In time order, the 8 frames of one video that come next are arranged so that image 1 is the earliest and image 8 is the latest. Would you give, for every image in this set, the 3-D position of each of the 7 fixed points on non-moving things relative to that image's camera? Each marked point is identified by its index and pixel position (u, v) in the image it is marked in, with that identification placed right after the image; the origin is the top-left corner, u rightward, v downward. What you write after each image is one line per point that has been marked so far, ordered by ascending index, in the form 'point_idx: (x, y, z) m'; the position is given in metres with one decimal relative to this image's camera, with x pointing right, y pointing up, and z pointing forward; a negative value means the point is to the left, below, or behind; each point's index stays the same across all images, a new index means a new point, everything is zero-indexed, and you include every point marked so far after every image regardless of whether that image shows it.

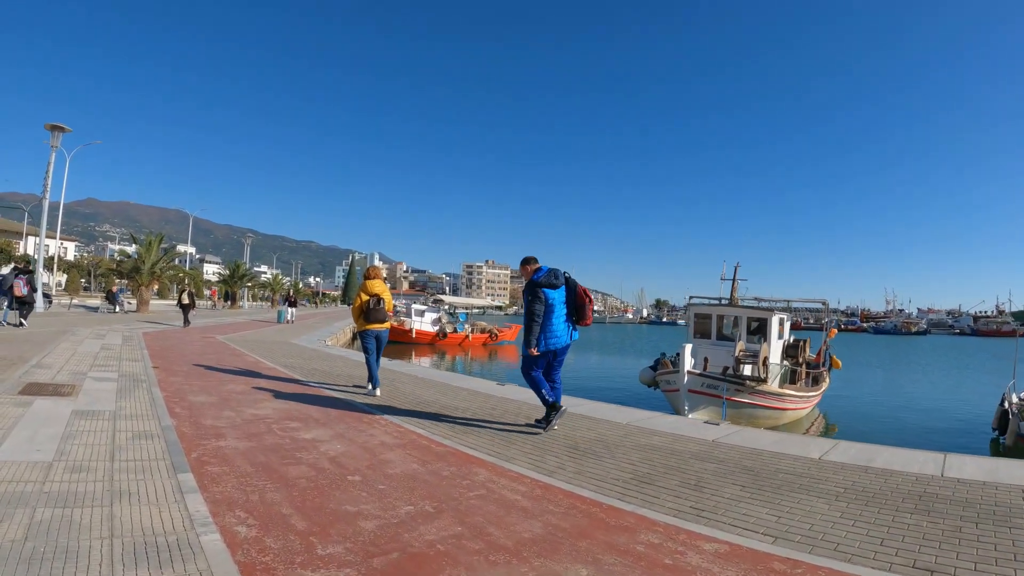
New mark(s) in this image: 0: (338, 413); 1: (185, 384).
0: (-2.4, -1.7, +7.7) m
1: (-4.8, -1.4, +8.3) m
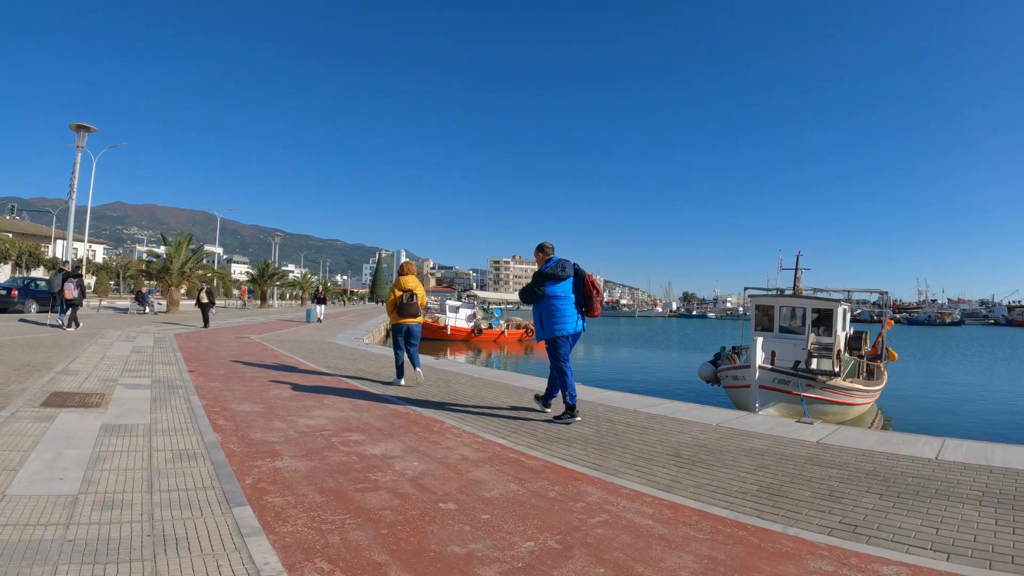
0: (-1.3, -1.6, +6.6) m
1: (-3.7, -1.3, +7.3) m
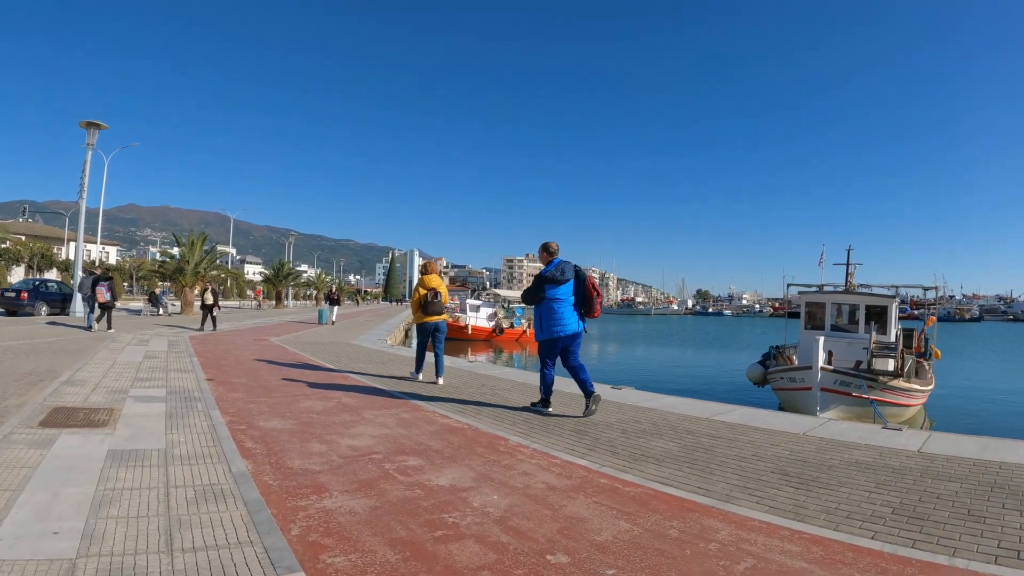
0: (-0.5, -1.5, +5.6) m
1: (-2.9, -1.3, +6.3) m
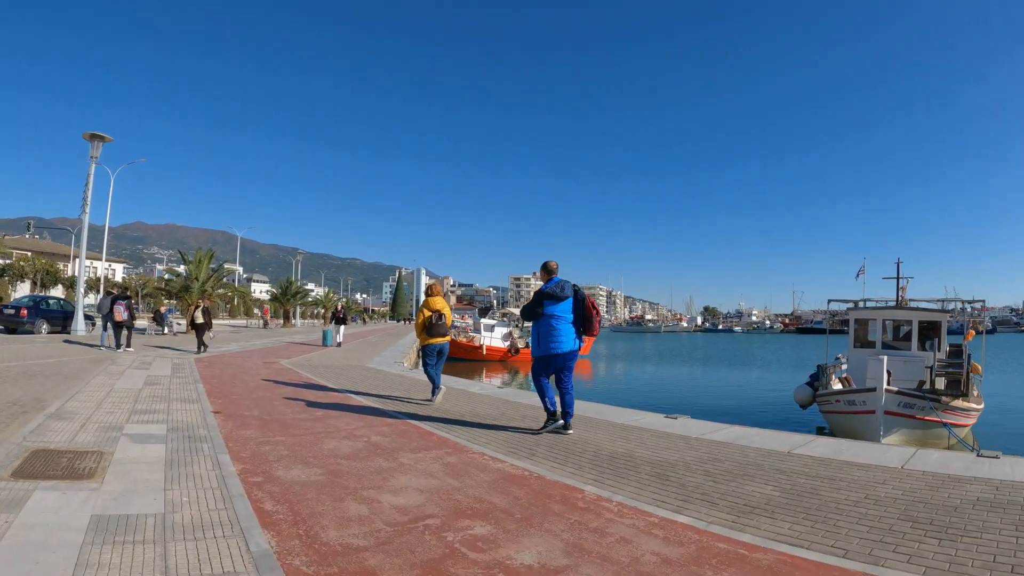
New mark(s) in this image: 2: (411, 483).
0: (+0.1, -1.6, +4.6) m
1: (-2.3, -1.5, +5.3) m
2: (-0.8, -1.5, +4.6) m
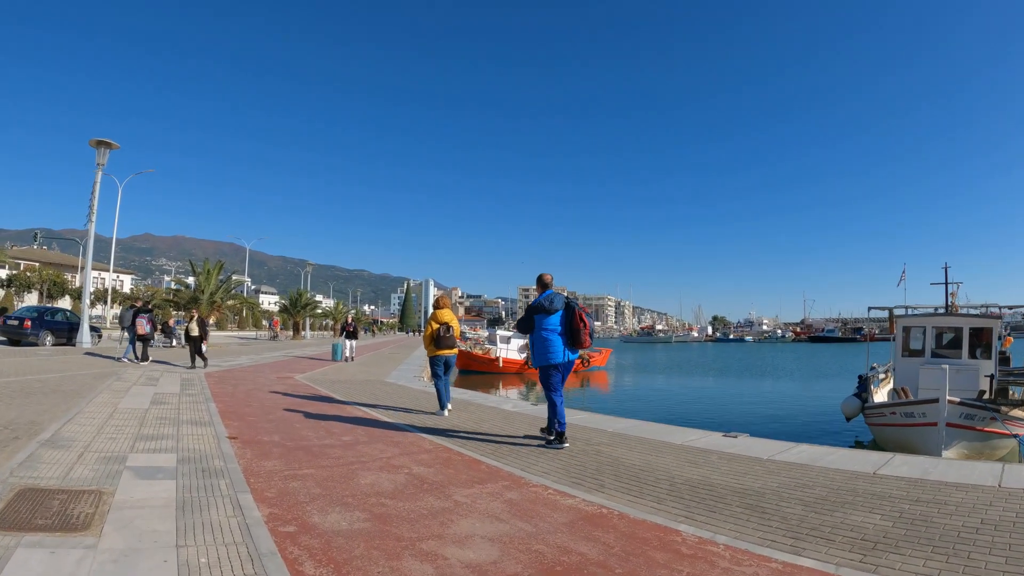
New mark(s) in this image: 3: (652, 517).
0: (+0.7, -1.7, +3.8) m
1: (-1.7, -1.5, +4.5) m
2: (-0.2, -1.6, +3.7) m
3: (+1.0, -1.8, +4.3) m
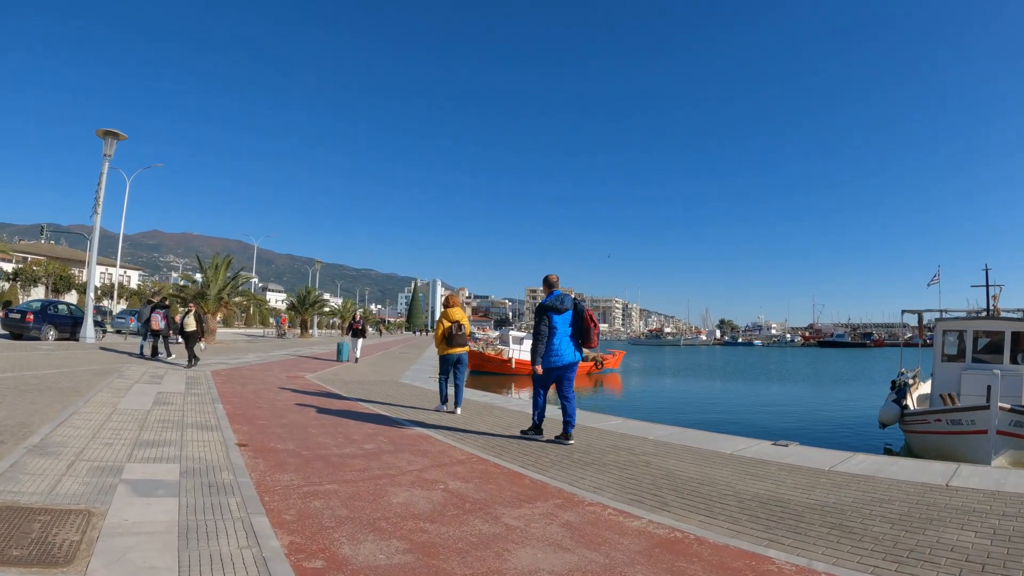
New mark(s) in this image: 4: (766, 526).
0: (+1.1, -1.6, +3.1) m
1: (-1.4, -1.4, +3.9) m
2: (+0.1, -1.5, +3.1) m
3: (+1.4, -1.7, +3.7) m
4: (+2.0, -1.8, +4.4) m
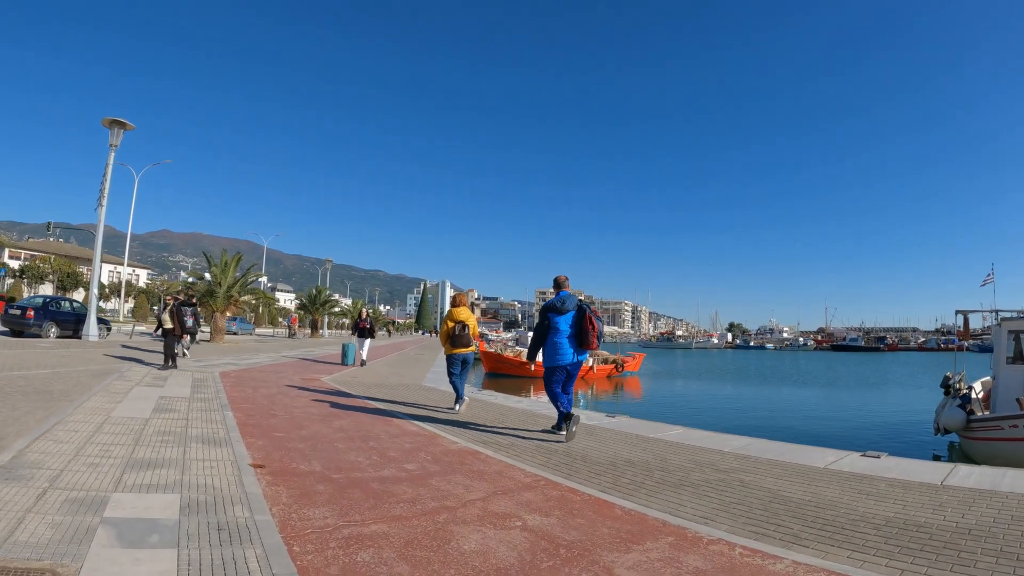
0: (+1.6, -1.5, +2.1) m
1: (-0.8, -1.3, +2.9) m
2: (+0.7, -1.4, +2.1) m
3: (+2.0, -1.6, +2.7) m
4: (+2.6, -1.7, +3.4) m
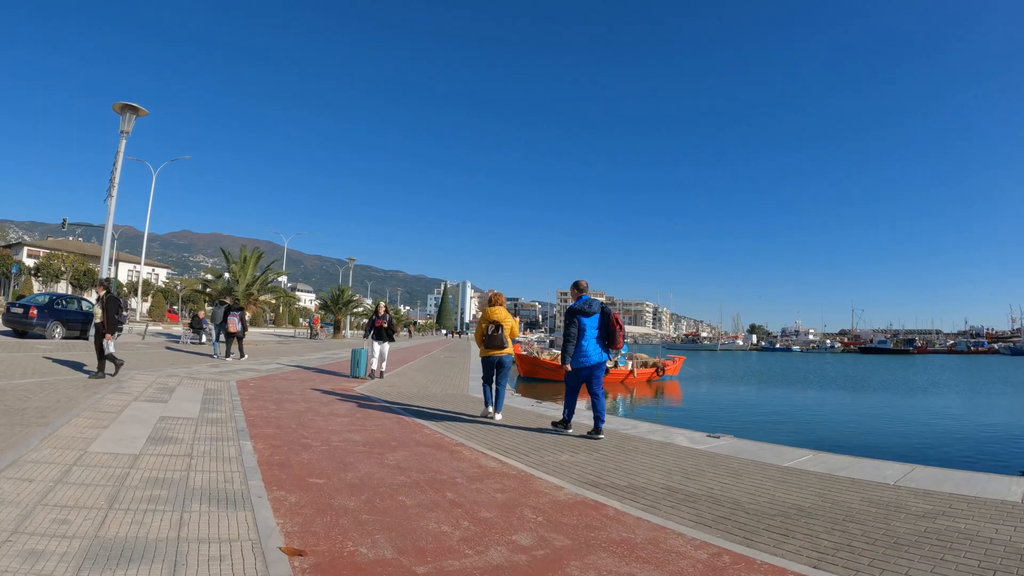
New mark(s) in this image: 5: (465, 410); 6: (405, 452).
0: (+2.4, -1.4, +0.5) m
1: (+0.1, -1.2, +1.3) m
2: (+1.5, -1.3, +0.5) m
3: (+2.8, -1.5, +1.0) m
4: (+3.4, -1.6, +1.7) m
5: (-0.8, -2.2, +9.8) m
6: (-0.9, -1.4, +4.7) m
